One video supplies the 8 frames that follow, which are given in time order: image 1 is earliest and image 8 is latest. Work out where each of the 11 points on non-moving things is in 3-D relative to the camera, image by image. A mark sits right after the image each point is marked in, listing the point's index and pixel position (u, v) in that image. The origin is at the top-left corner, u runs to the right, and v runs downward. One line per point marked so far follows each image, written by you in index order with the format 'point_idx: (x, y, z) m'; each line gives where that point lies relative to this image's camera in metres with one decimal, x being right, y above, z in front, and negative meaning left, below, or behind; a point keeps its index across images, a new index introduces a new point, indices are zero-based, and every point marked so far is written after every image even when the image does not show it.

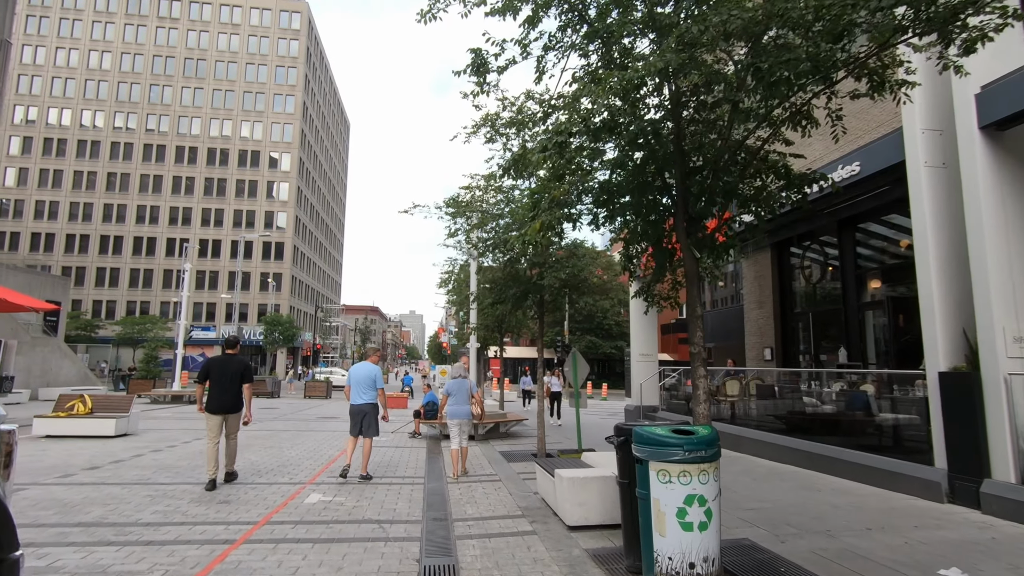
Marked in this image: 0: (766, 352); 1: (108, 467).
0: (+7.8, -2.0, +16.6) m
1: (-6.6, -2.9, +8.8) m
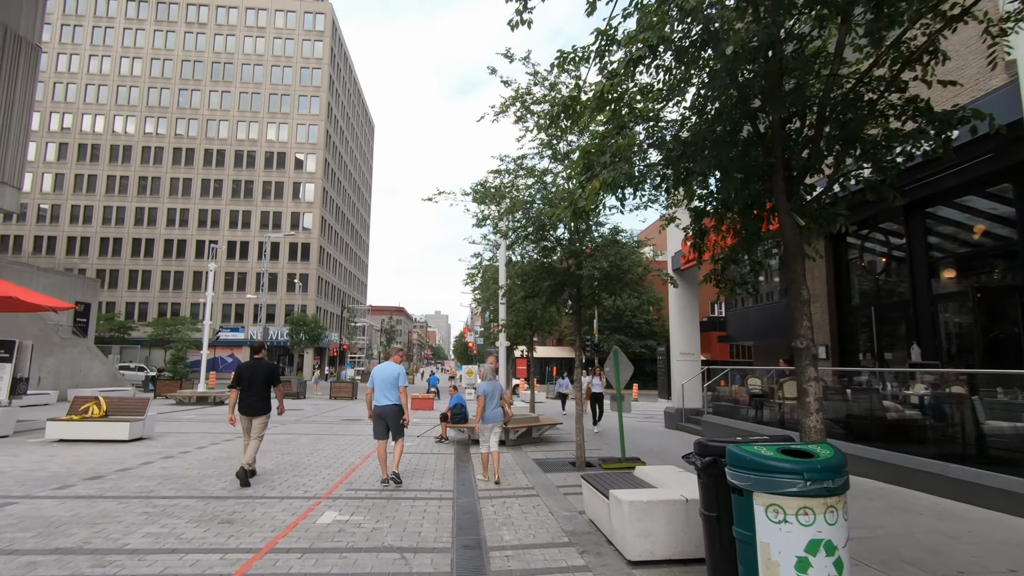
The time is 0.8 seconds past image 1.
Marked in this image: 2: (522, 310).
0: (+8.7, -1.8, +15.2) m
1: (-6.0, -2.8, +8.1) m
2: (+0.3, -0.5, +12.6) m
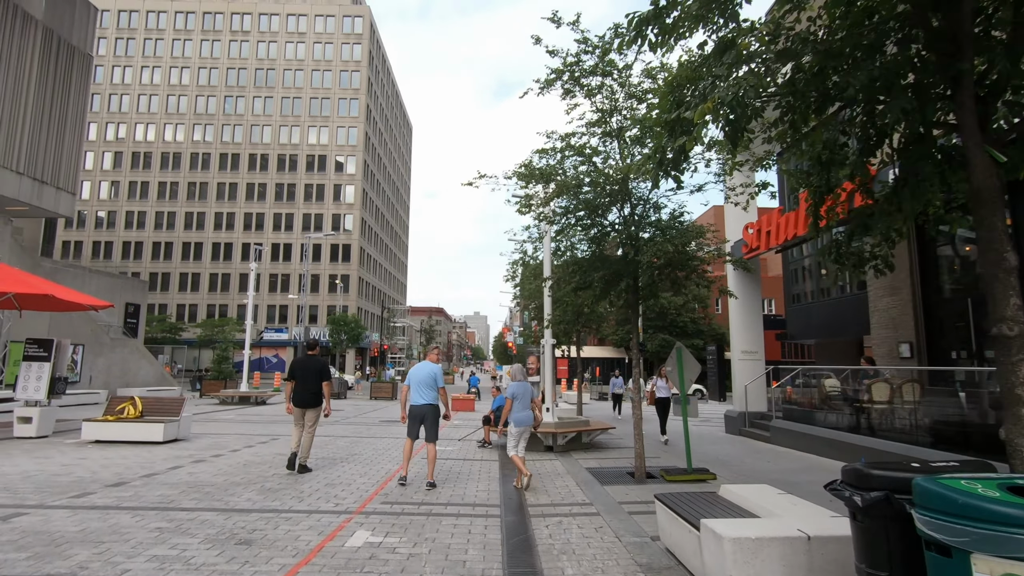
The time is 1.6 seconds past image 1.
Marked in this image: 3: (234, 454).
0: (+9.9, -1.5, +13.6) m
1: (-5.3, -2.7, +7.6) m
2: (+1.3, -0.4, +11.6) m
3: (-5.4, -3.2, +10.4) m
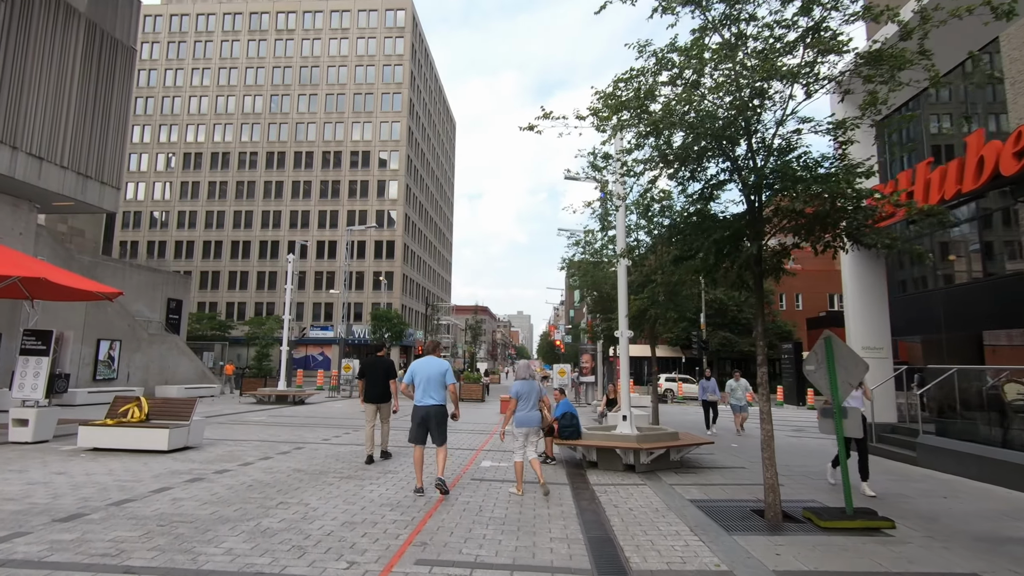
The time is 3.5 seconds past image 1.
0: (+11.2, -1.1, +10.5) m
1: (-4.4, -2.4, +5.7) m
2: (+2.5, 0.0, +9.2) m
3: (-4.2, -2.8, +8.5) m
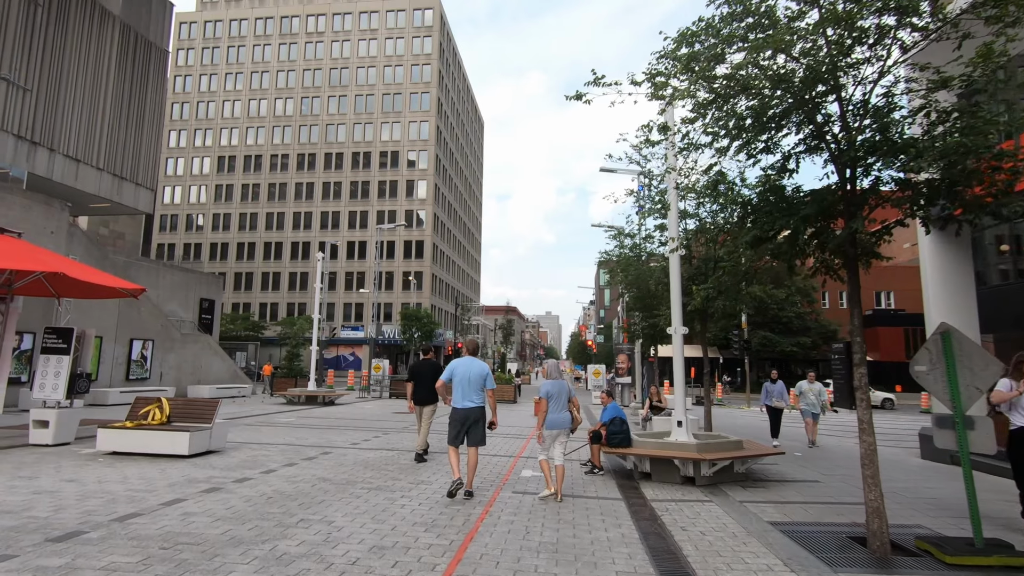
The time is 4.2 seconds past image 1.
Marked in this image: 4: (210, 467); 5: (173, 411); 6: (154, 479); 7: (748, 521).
0: (+12.0, -0.9, +9.0) m
1: (-3.9, -2.3, +5.0) m
2: (+3.2, +0.1, +8.1) m
3: (-3.6, -2.7, +7.9) m
4: (-4.7, -2.8, +8.4) m
5: (-6.2, -2.3, +9.9) m
6: (-5.0, -2.6, +7.5) m
7: (+2.7, -2.7, +6.1) m
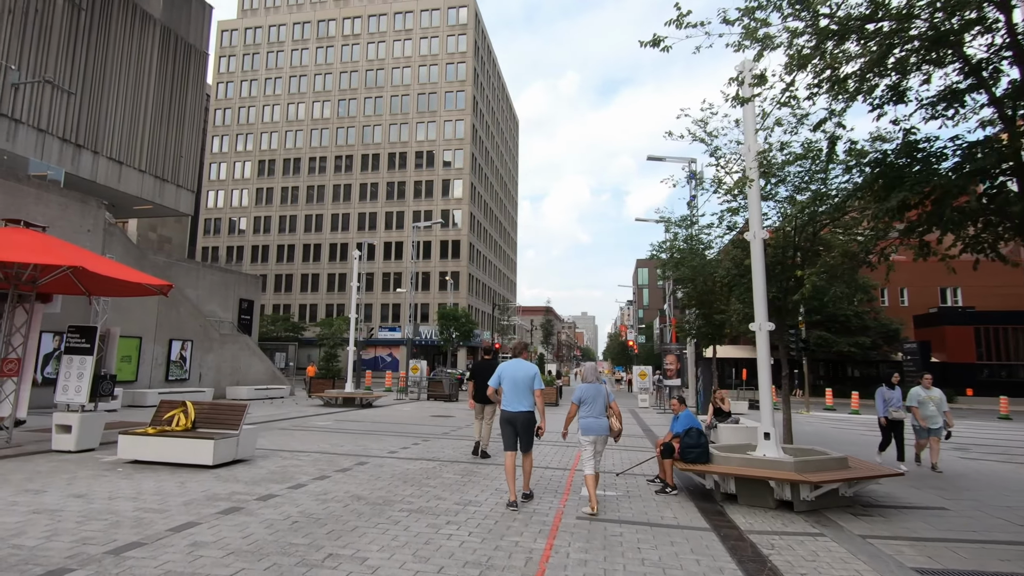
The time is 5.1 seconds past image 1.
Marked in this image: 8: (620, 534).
0: (+12.8, -0.7, +7.1) m
1: (-3.3, -2.2, +4.1) m
2: (+3.9, +0.3, +6.8) m
3: (-2.8, -2.6, +6.9) m
4: (-3.9, -2.7, +7.5) m
5: (-5.3, -2.2, +9.1) m
6: (-4.2, -2.5, +6.6) m
7: (+3.3, -2.5, +4.8) m
8: (+1.2, -2.6, +5.8) m
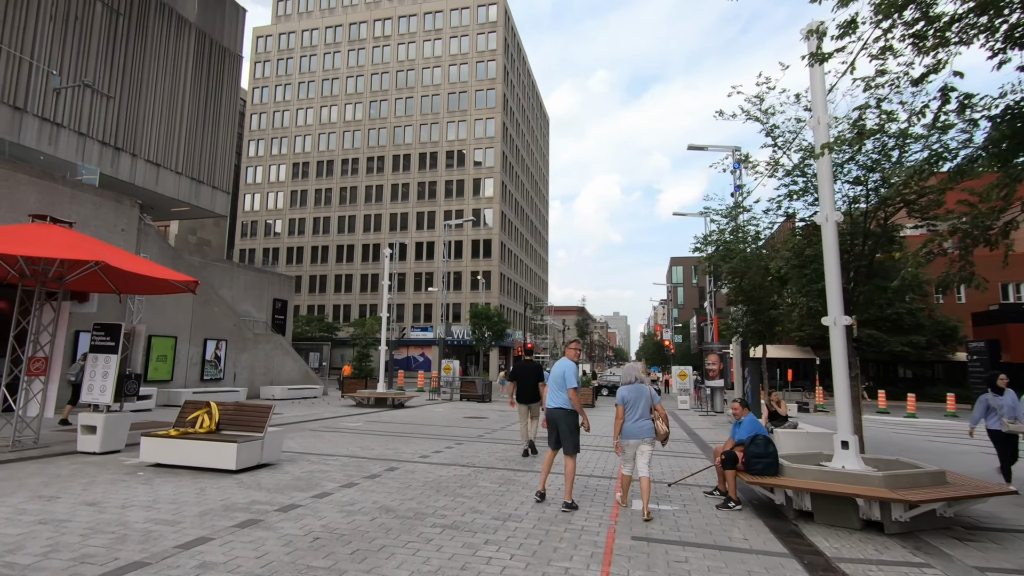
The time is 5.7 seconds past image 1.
0: (+13.2, -0.5, +5.6) m
1: (-2.9, -2.1, +3.6) m
2: (+4.4, +0.5, +5.8) m
3: (-2.3, -2.5, +6.4) m
4: (-3.3, -2.6, +7.0) m
5: (-4.7, -2.1, +8.7) m
6: (-3.7, -2.5, +6.2) m
7: (+3.7, -2.4, +3.9) m
8: (+1.6, -2.5, +5.0) m
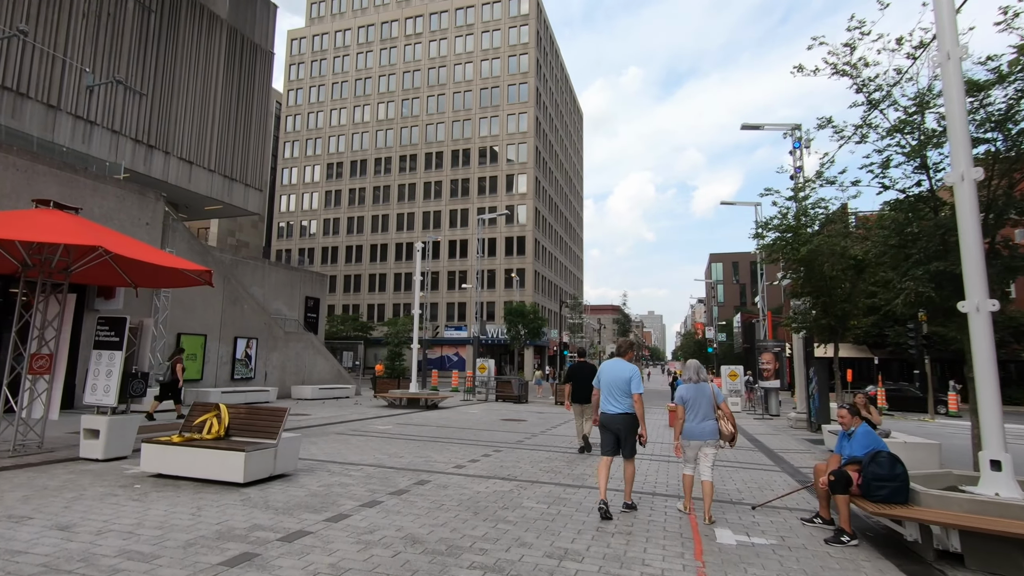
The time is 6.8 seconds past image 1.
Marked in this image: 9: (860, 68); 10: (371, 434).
0: (+13.7, -0.1, +3.6) m
1: (-2.6, -1.9, +2.5) m
2: (+4.9, +0.7, +4.3) m
3: (-1.8, -2.3, +5.2) m
4: (-2.7, -2.4, +6.0) m
5: (-4.0, -1.9, +7.7) m
6: (-3.2, -2.3, +5.1) m
7: (+4.1, -2.1, +2.4) m
8: (+2.1, -2.3, +3.7) m
9: (+5.5, +3.5, +8.5) m
10: (-3.2, -3.3, +12.1) m
